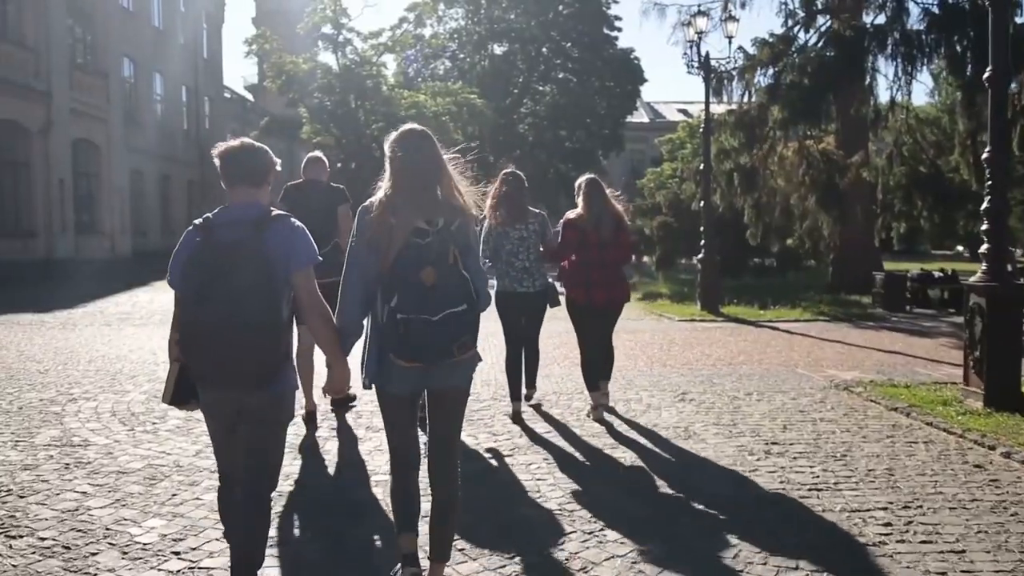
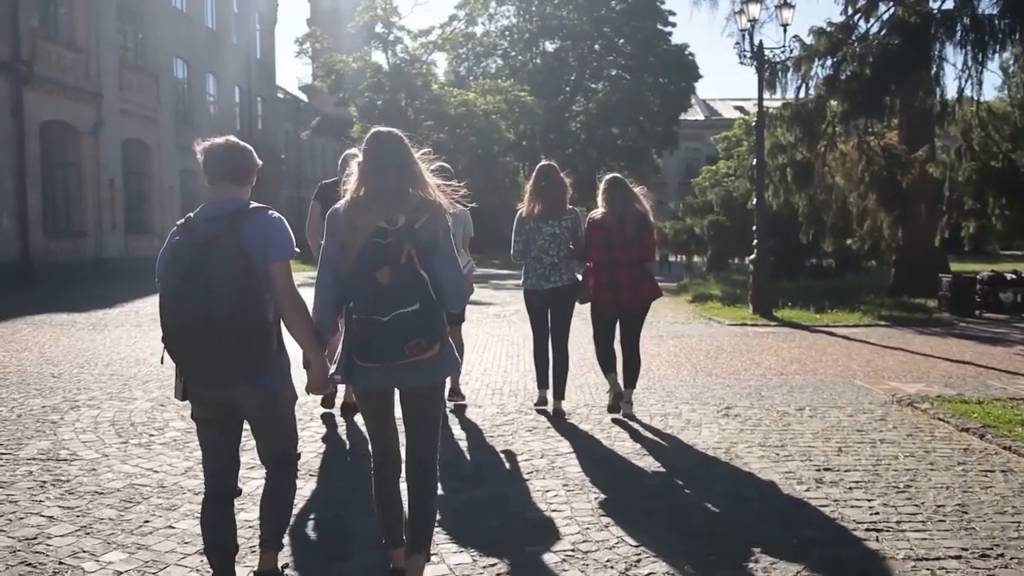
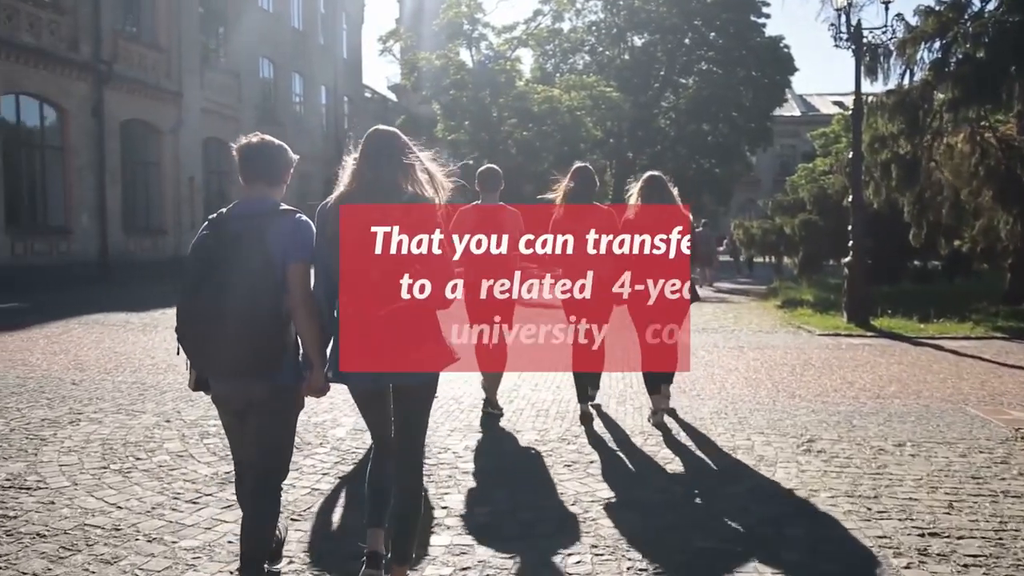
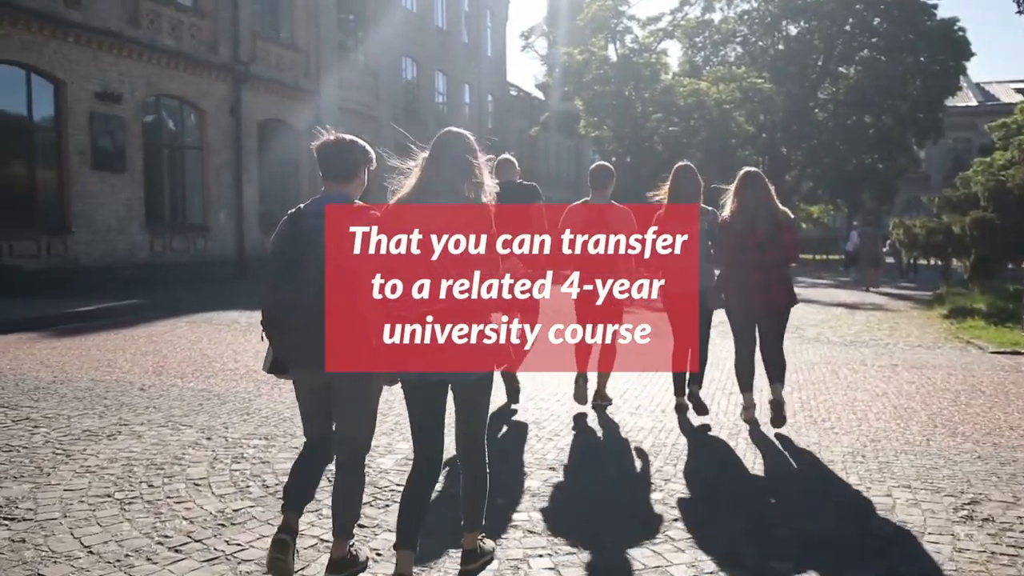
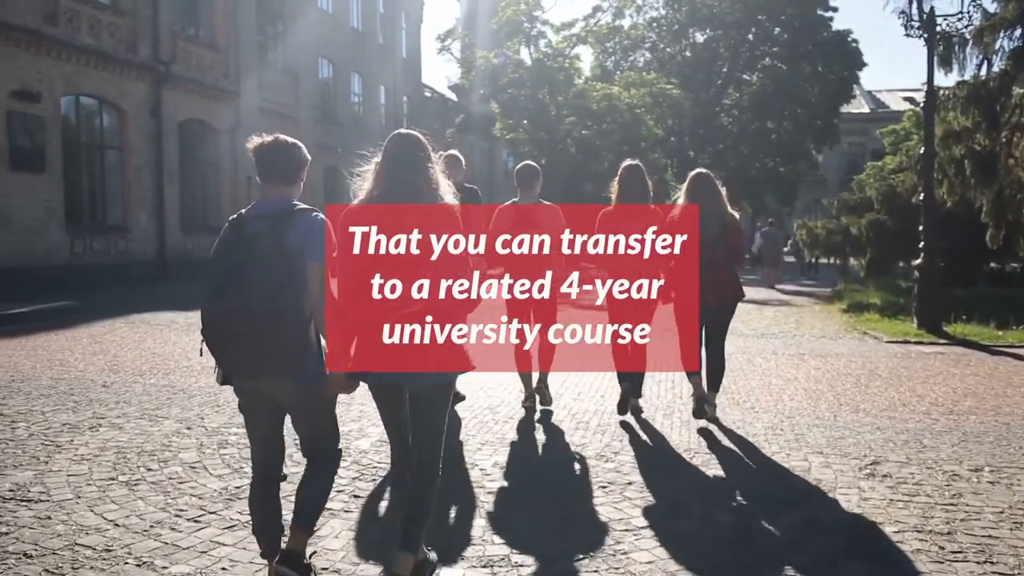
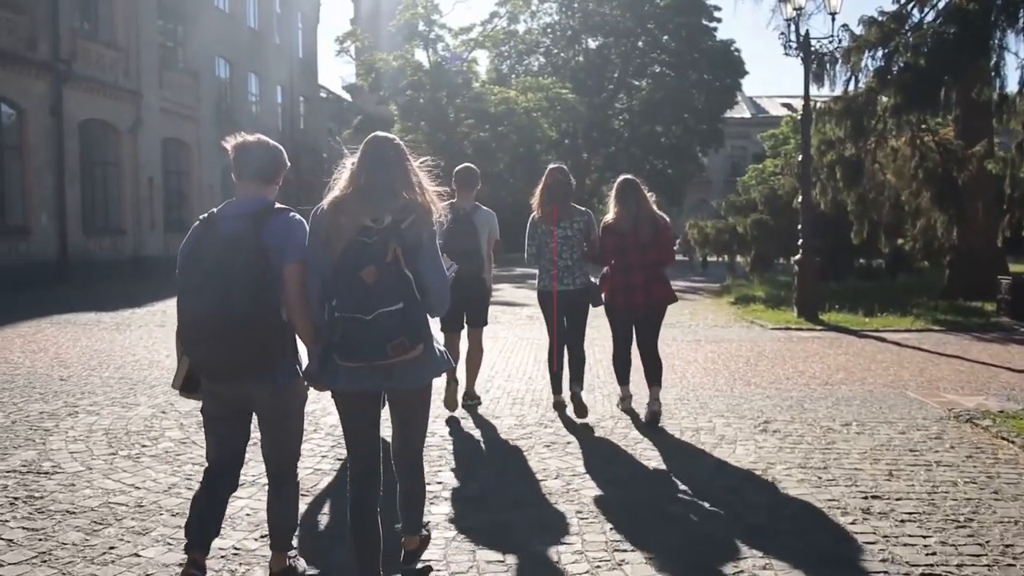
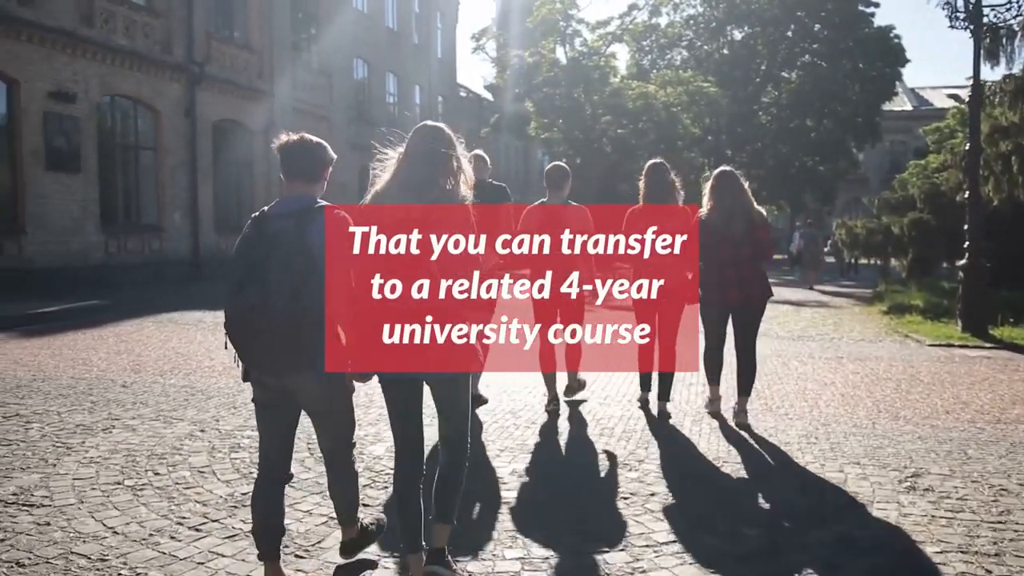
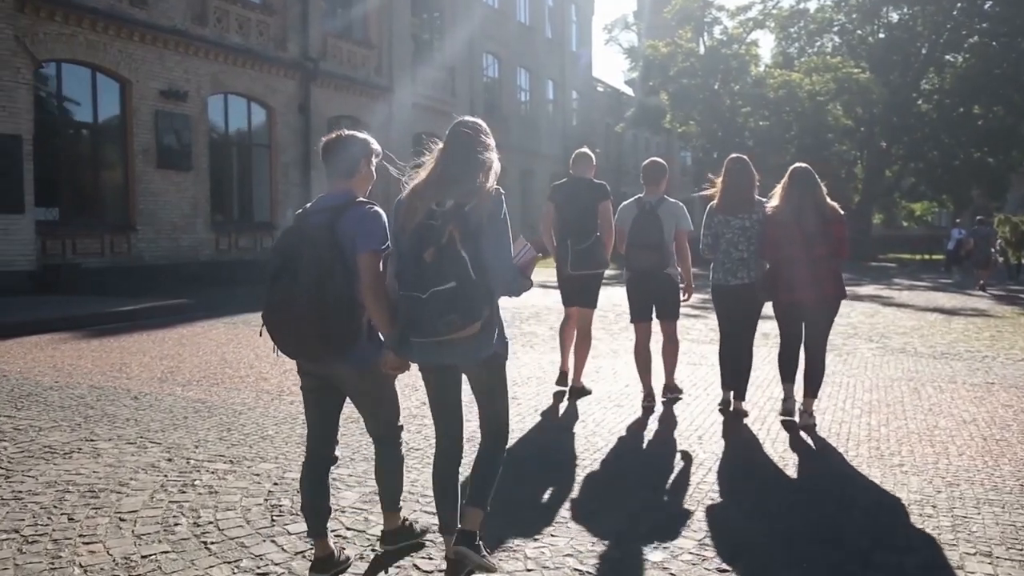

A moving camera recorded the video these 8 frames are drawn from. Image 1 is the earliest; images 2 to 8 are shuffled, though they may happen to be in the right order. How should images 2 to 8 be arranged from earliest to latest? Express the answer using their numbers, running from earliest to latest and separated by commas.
2, 6, 3, 5, 7, 4, 8
